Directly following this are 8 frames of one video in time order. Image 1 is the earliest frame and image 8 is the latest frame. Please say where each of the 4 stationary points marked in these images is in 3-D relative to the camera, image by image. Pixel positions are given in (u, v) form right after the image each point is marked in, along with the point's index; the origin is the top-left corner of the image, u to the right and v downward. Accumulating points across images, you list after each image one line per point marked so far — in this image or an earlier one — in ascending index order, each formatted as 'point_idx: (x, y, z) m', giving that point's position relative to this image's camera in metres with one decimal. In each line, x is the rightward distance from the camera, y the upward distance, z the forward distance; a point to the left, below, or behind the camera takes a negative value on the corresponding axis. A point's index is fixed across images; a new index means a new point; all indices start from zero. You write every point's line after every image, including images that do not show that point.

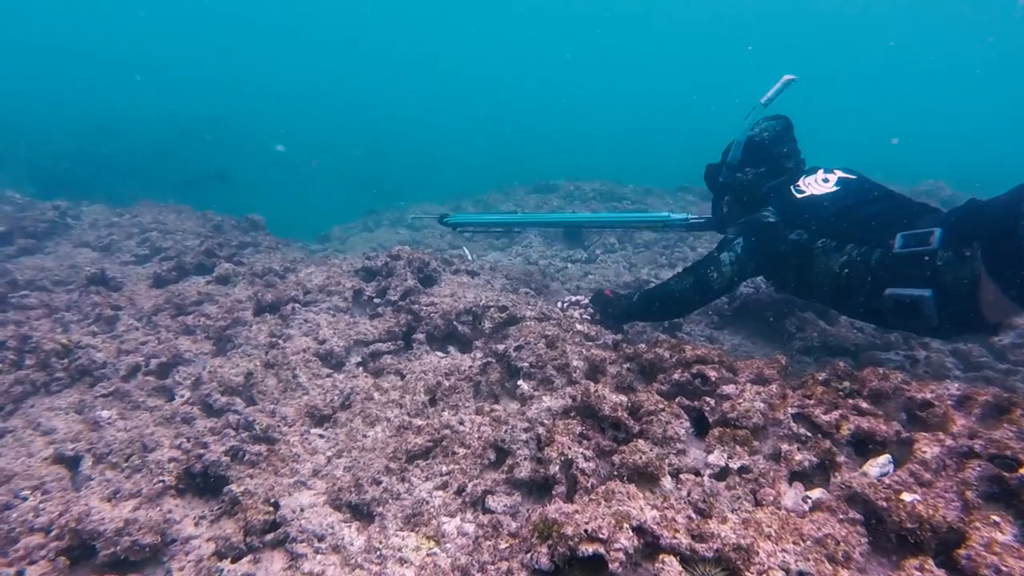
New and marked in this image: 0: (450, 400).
0: (-0.4, -0.7, +4.3) m
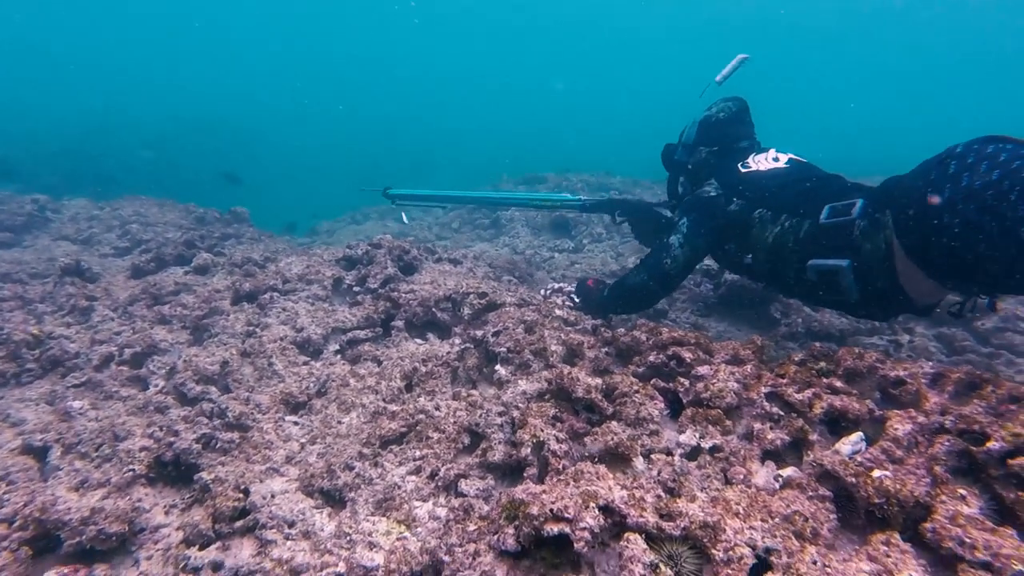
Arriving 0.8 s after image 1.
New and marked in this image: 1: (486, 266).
0: (-0.5, -0.6, +4.2) m
1: (-0.2, +0.2, +6.8) m
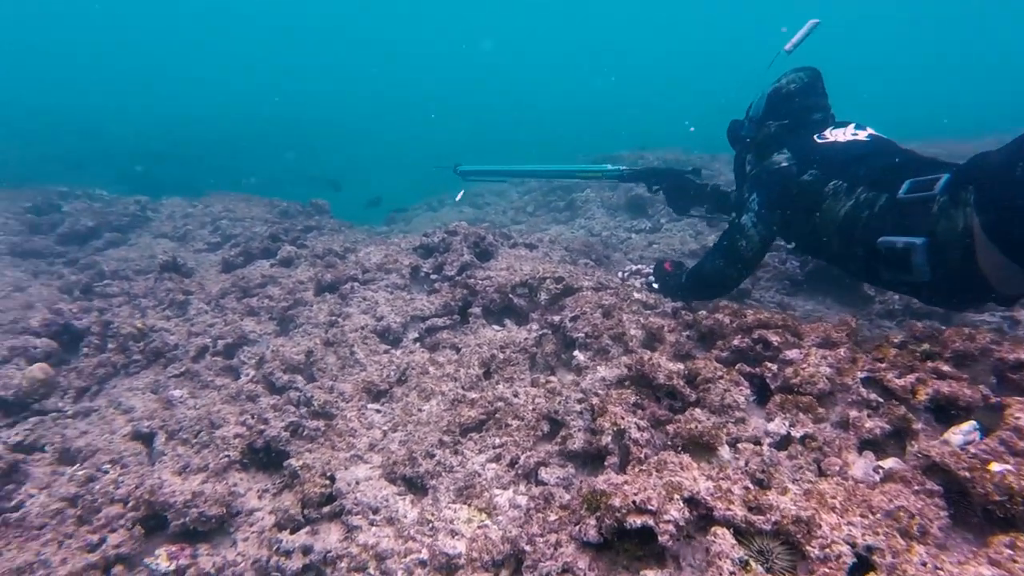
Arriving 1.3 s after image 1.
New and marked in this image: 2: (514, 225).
0: (0.0, -0.5, +4.2) m
1: (+0.5, +0.4, +6.7) m
2: (0.0, +0.9, +10.0) m
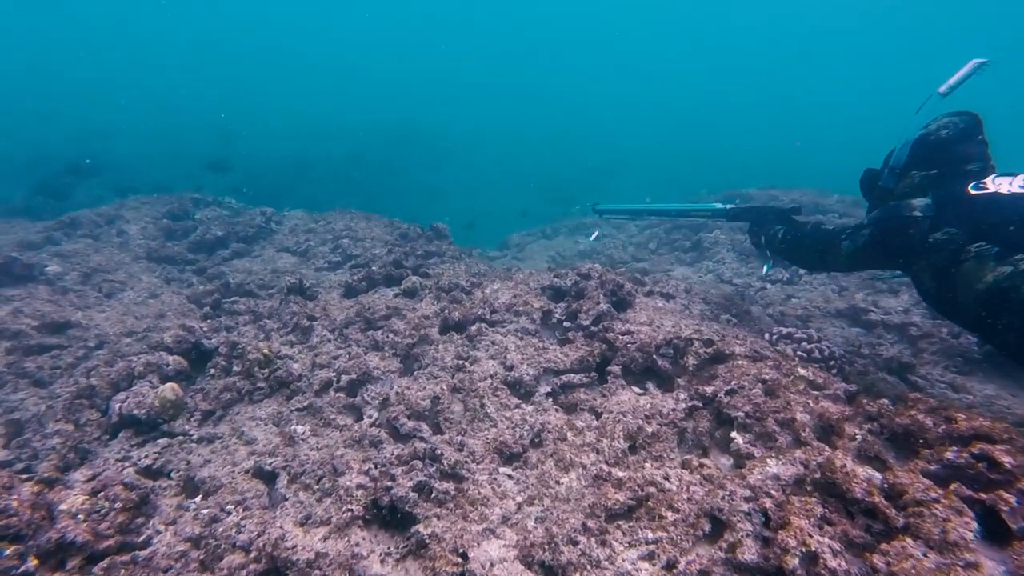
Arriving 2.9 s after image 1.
0: (+0.8, -0.9, +3.8) m
1: (+1.7, -0.1, +6.2) m
2: (+1.7, +0.3, +9.5) m
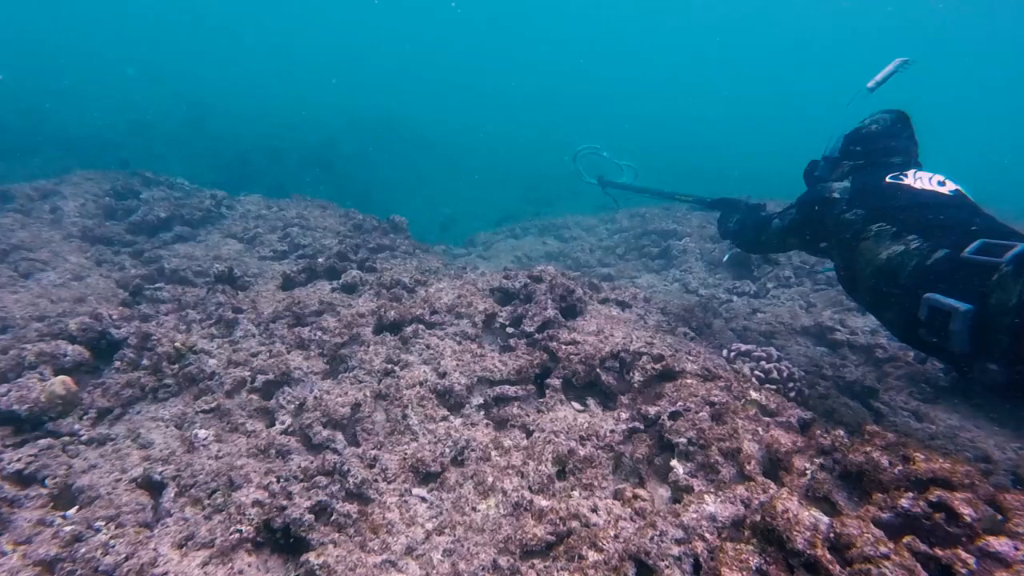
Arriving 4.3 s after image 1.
0: (+0.3, -0.9, +3.4) m
1: (+1.2, -0.2, +5.8) m
2: (+1.2, +0.3, +9.2) m
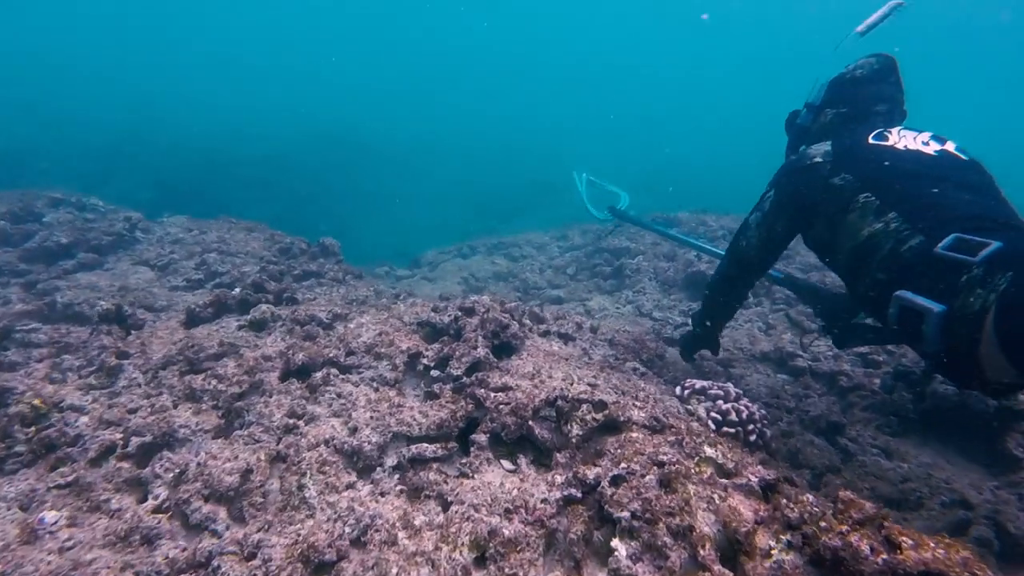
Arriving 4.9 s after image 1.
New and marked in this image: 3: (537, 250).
0: (0.0, -1.1, +2.8) m
1: (+0.7, -0.4, +5.3) m
2: (+0.5, 0.0, +8.7) m
3: (+0.4, +0.6, +10.9) m
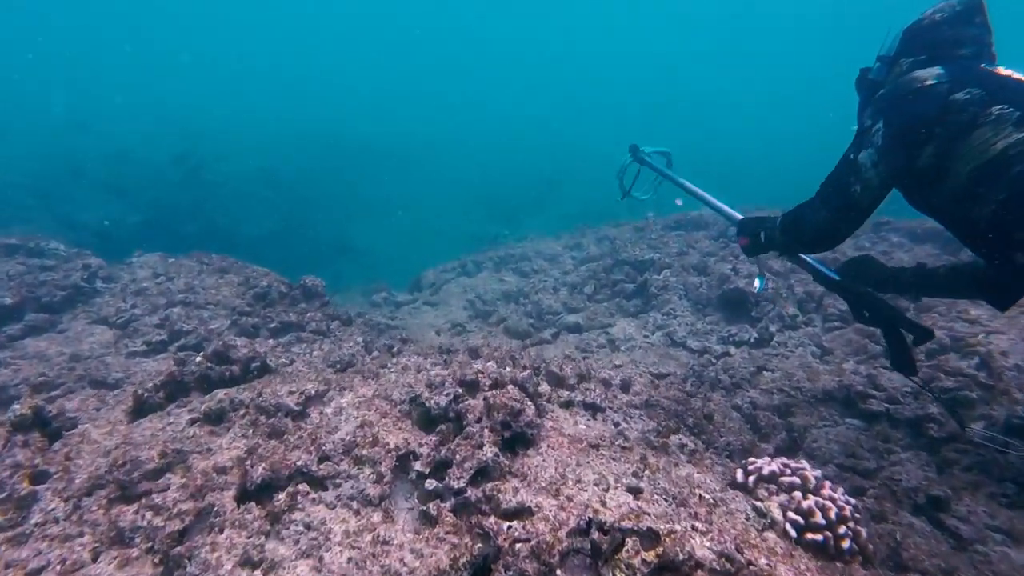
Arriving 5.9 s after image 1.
0: (+0.1, -1.5, +1.9) m
1: (+0.8, -0.8, +4.3) m
2: (+0.6, -0.3, +7.7) m
3: (+0.5, +0.3, +9.9) m
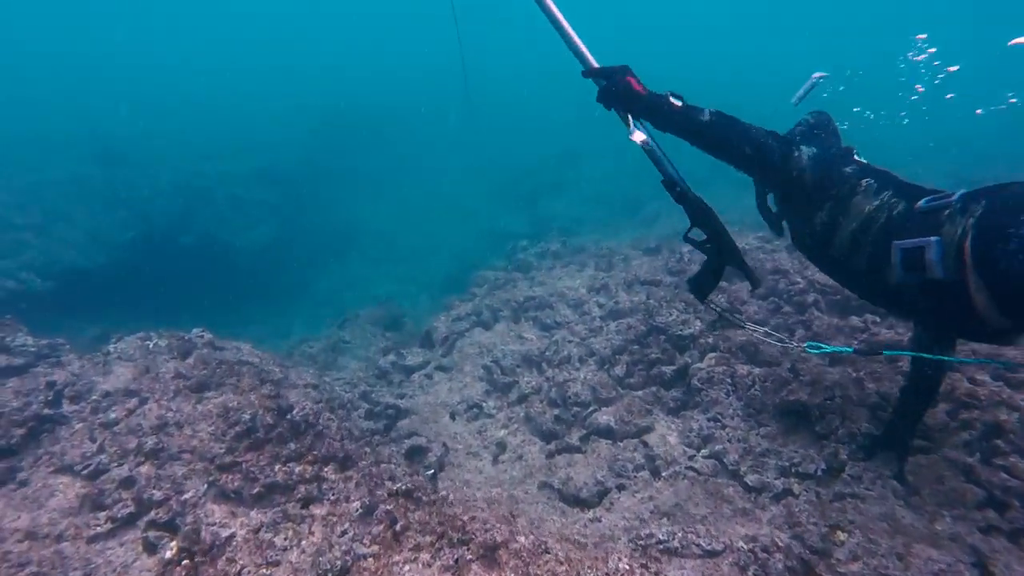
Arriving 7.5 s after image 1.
0: (+0.2, -3.0, +1.1) m
1: (+0.9, -2.0, +3.4) m
2: (+0.8, -1.2, +6.7) m
3: (+0.8, -0.3, +8.9) m
